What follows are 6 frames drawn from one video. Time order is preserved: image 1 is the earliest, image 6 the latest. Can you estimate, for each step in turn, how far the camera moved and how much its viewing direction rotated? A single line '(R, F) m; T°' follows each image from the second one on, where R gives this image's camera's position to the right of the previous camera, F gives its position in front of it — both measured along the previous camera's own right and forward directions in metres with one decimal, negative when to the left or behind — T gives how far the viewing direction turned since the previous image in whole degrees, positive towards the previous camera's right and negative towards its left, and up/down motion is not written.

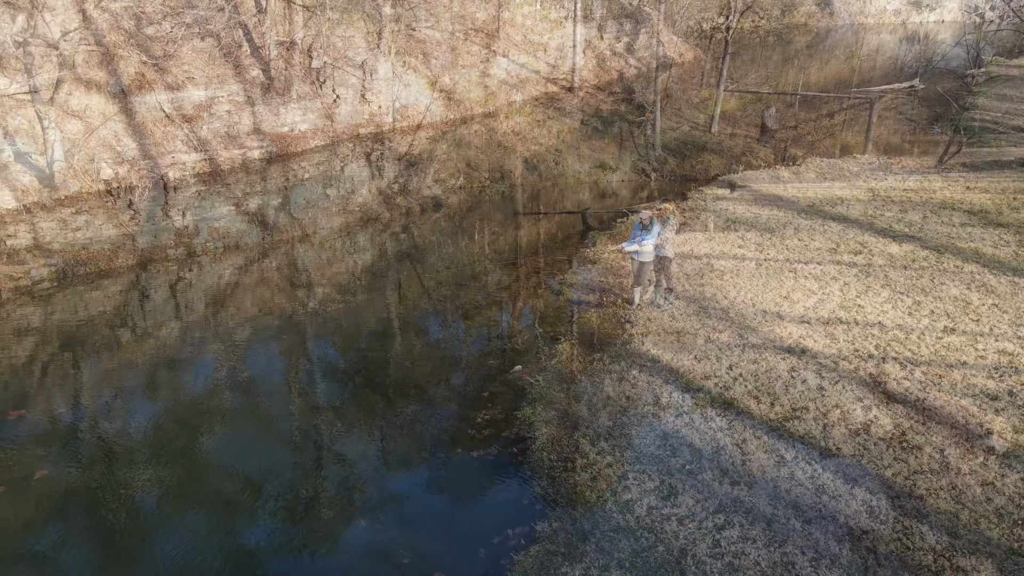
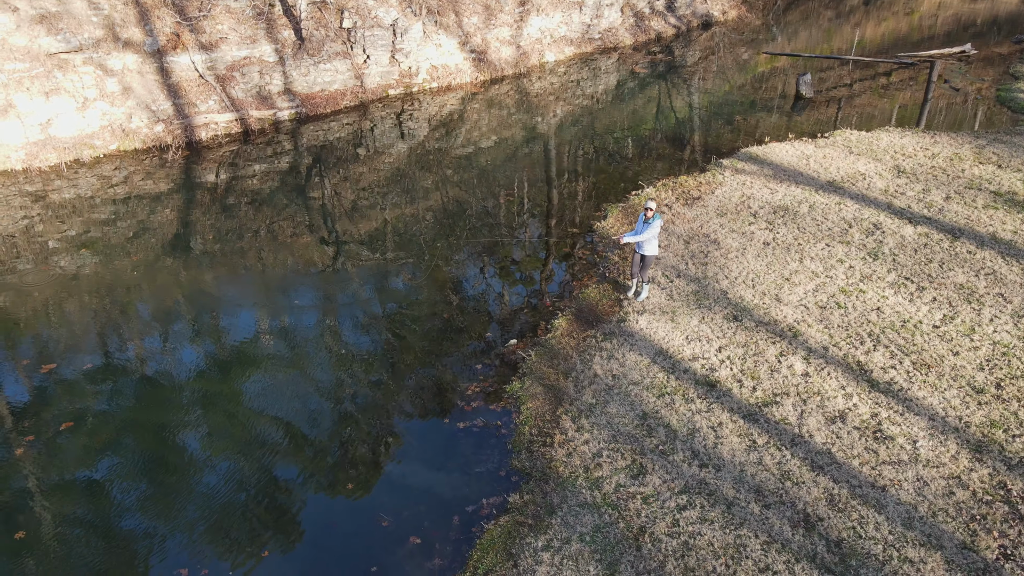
(+0.6, -0.3) m; -3°
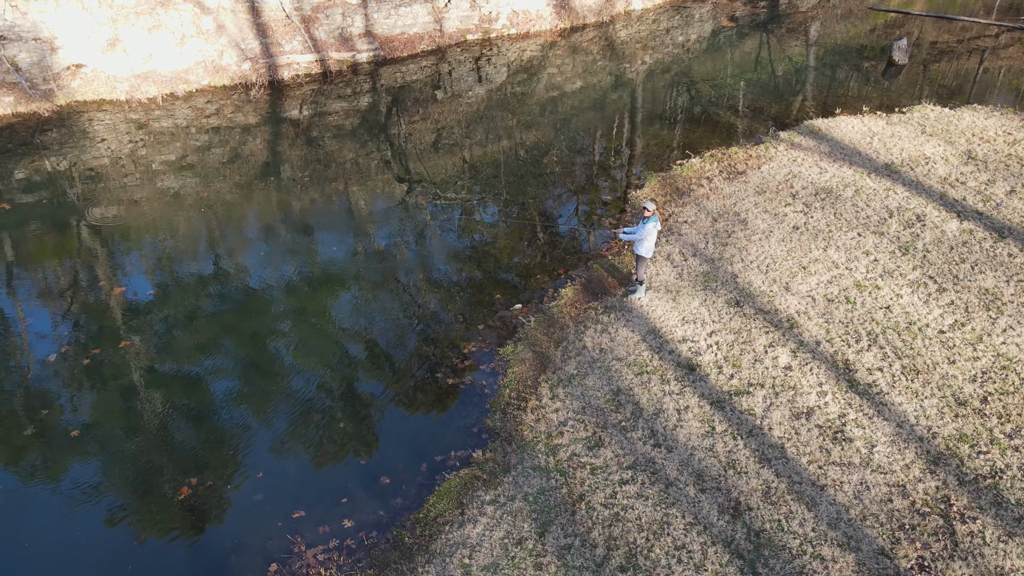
(+1.3, -0.5) m; -8°
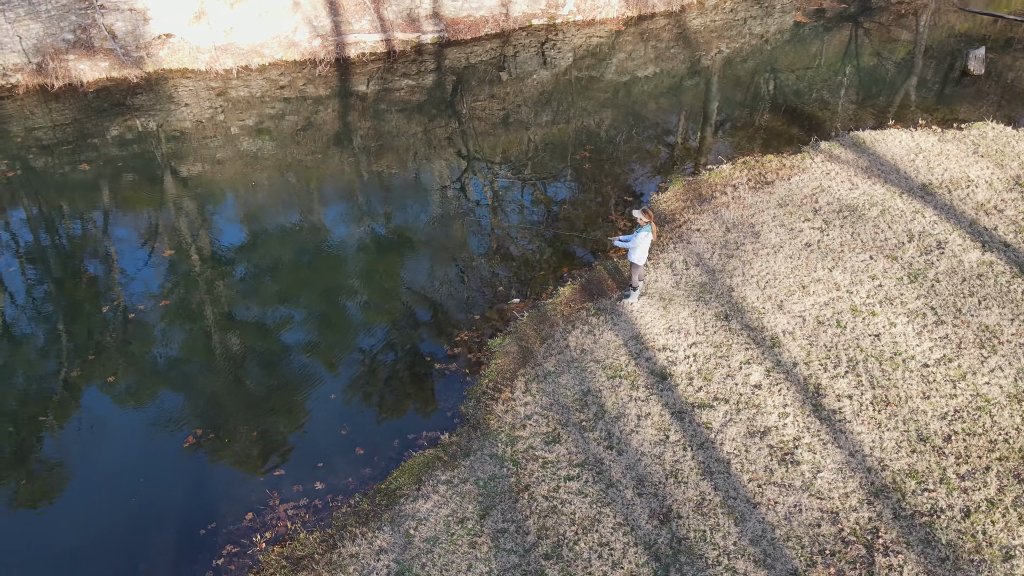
(+1.3, -0.6) m; -7°
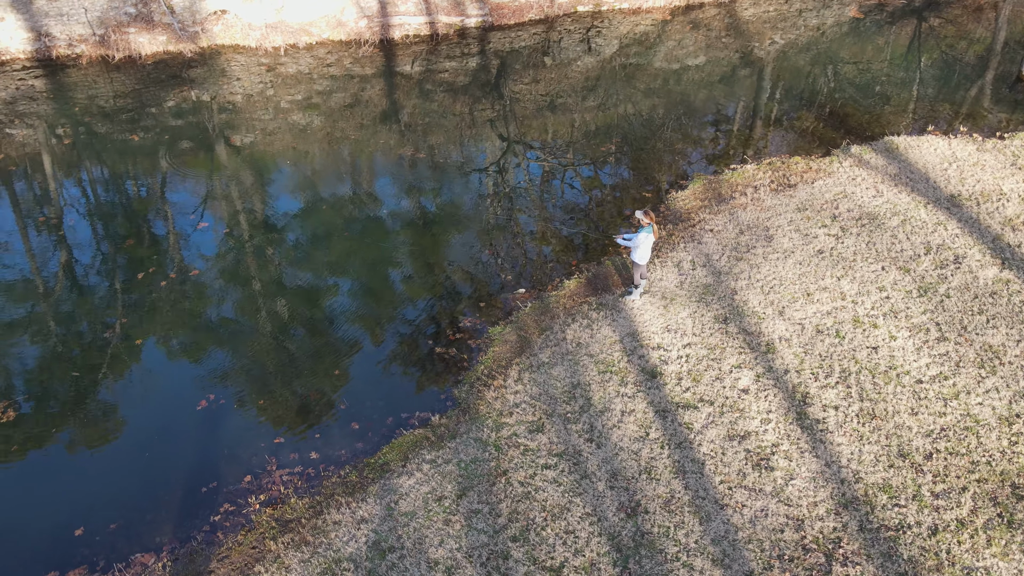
(+0.7, -0.4) m; -4°
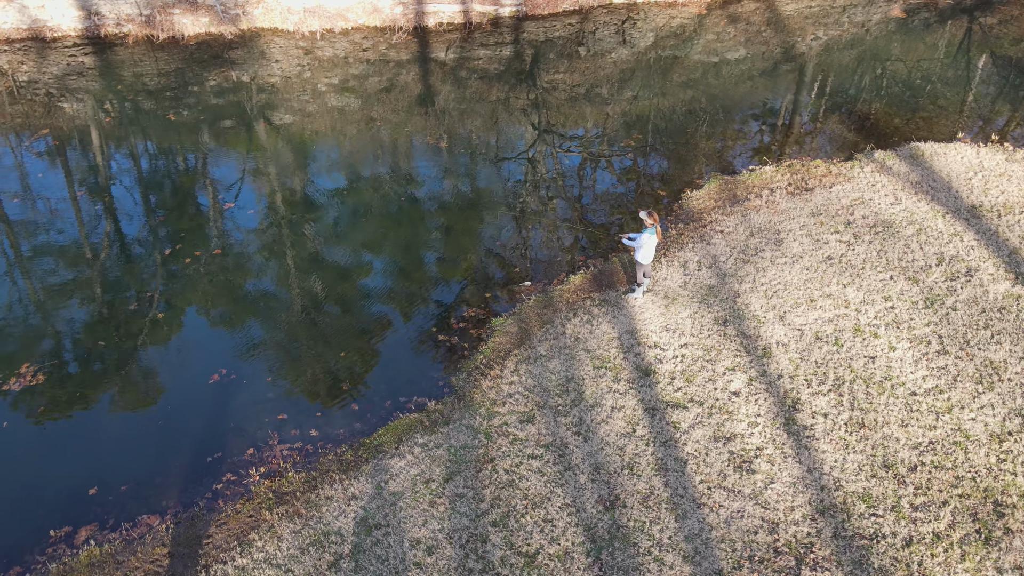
(+0.6, -0.3) m; -3°
